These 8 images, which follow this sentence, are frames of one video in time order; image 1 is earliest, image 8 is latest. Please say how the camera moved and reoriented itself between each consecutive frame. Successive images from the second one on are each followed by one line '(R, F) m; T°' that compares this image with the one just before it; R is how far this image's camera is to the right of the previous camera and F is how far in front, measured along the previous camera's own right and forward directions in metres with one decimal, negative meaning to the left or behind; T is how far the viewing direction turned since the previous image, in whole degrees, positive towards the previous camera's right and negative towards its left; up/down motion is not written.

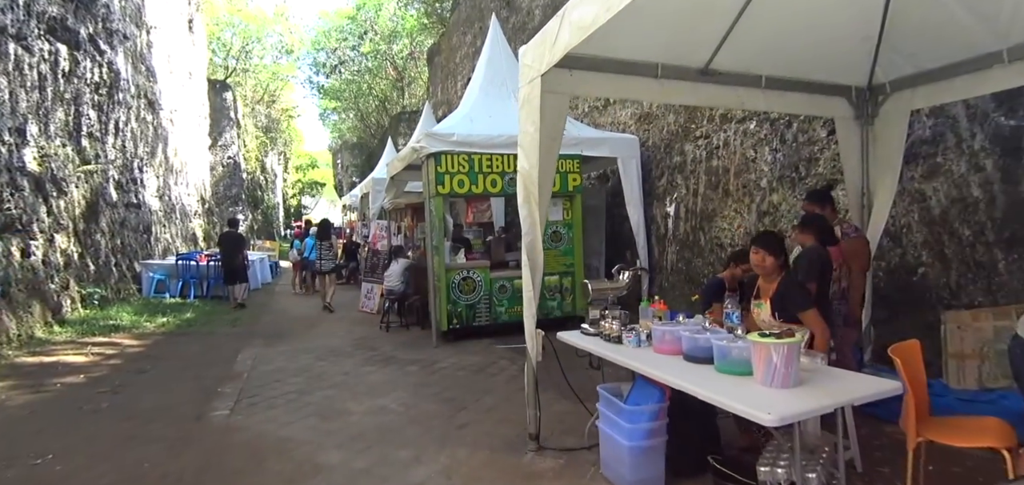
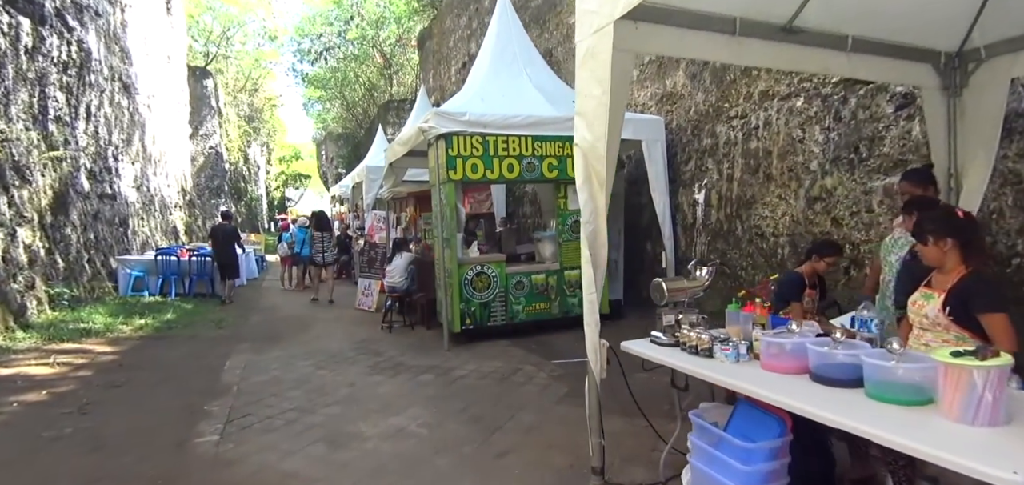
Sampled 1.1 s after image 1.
(-0.4, +0.7) m; +1°
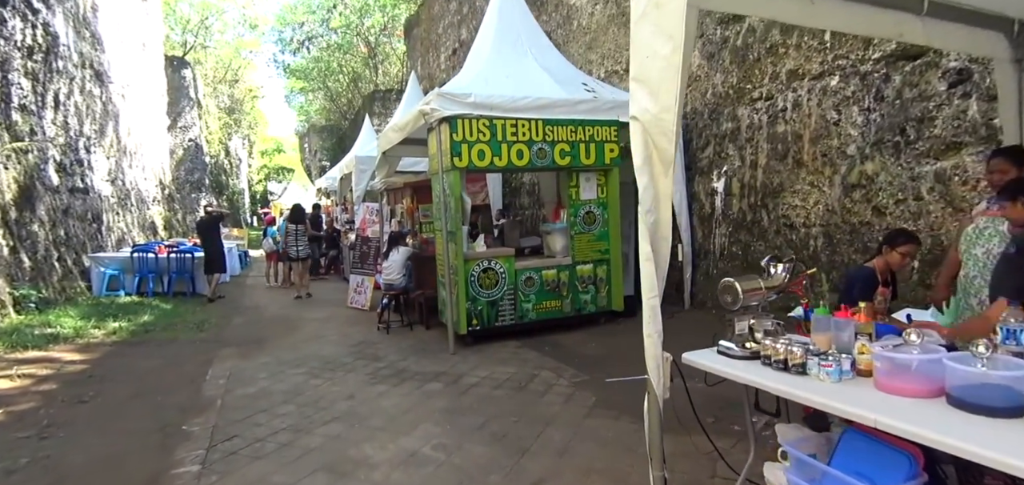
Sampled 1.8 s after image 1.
(-0.3, +0.5) m; +2°
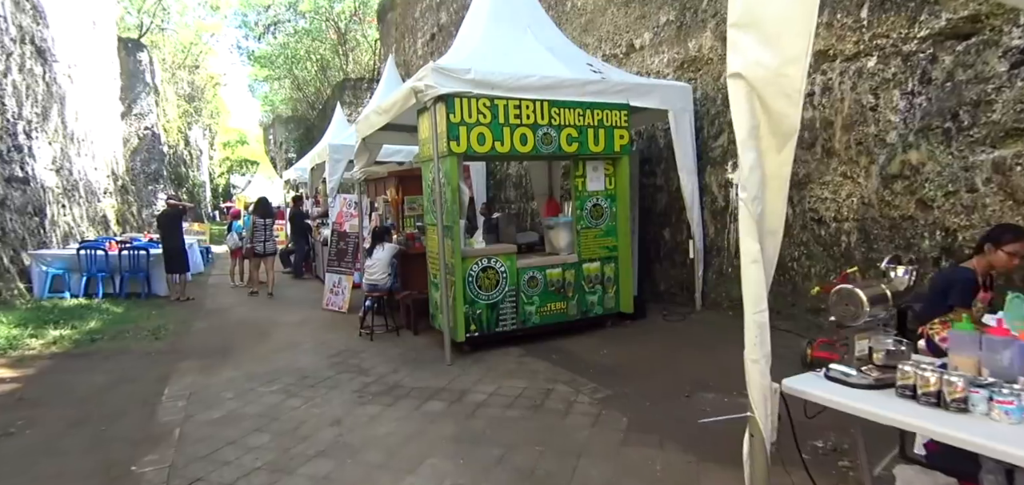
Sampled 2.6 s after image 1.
(-0.3, +0.6) m; +3°
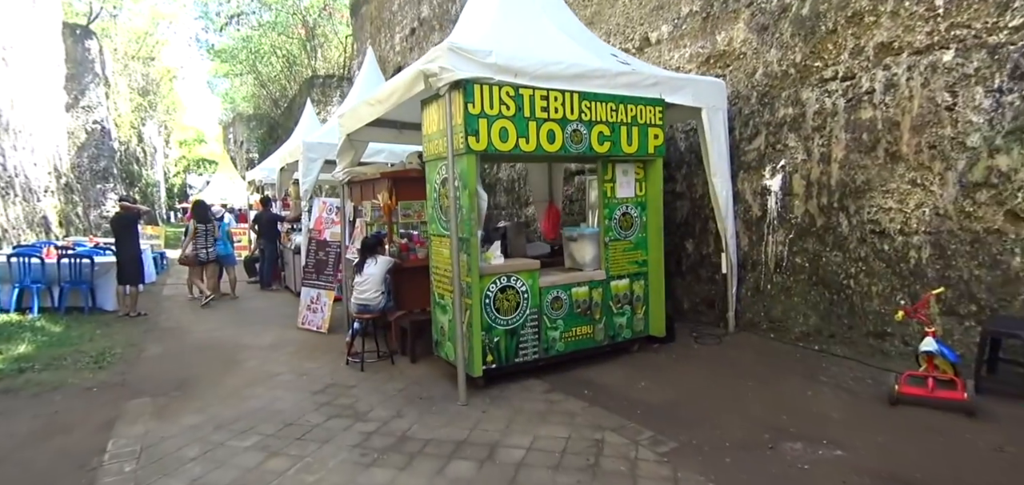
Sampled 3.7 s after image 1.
(-0.5, +0.8) m; +4°
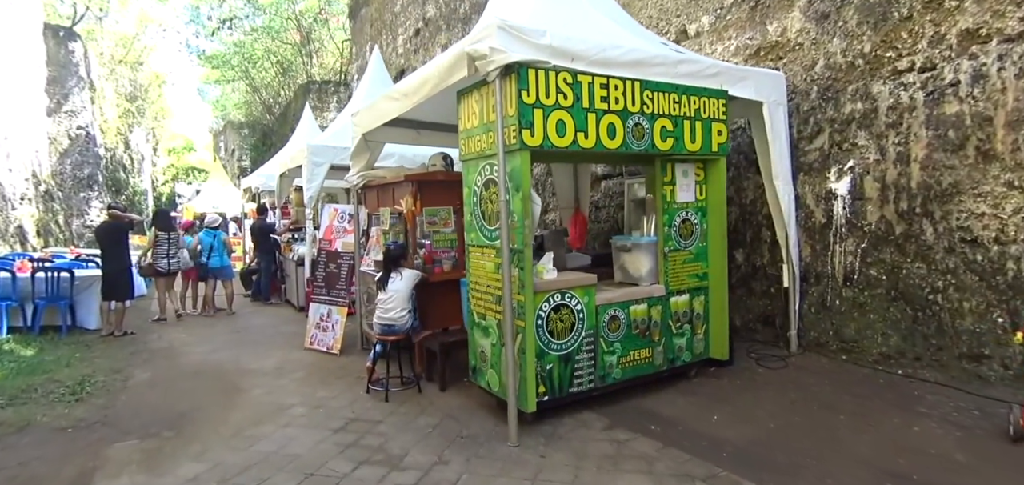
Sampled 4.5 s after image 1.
(-0.4, +0.6) m; +1°
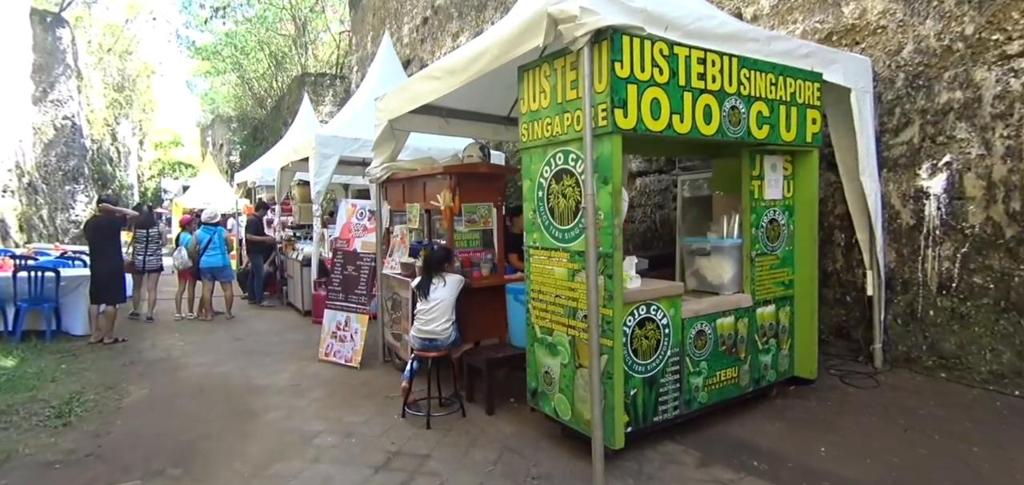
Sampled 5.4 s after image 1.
(-0.5, +0.6) m; +1°
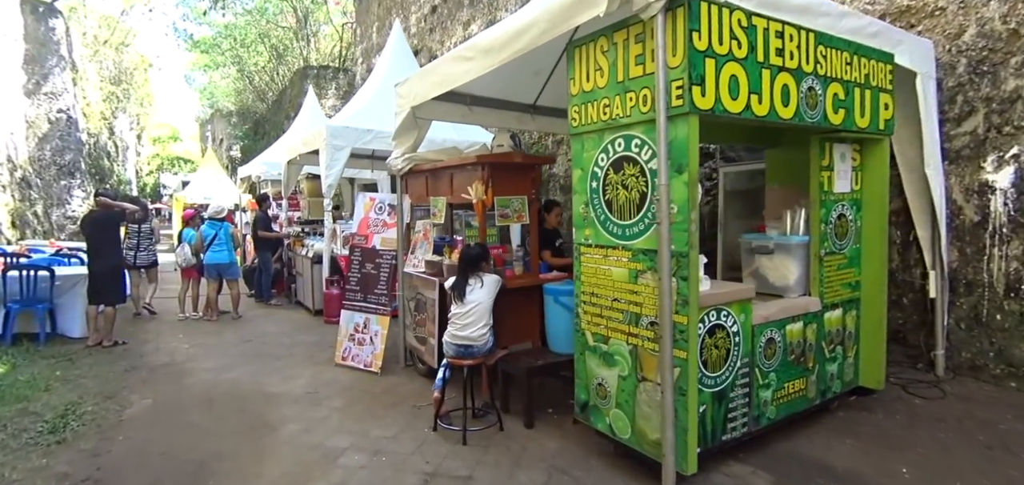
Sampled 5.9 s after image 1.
(-0.3, +0.4) m; 0°
